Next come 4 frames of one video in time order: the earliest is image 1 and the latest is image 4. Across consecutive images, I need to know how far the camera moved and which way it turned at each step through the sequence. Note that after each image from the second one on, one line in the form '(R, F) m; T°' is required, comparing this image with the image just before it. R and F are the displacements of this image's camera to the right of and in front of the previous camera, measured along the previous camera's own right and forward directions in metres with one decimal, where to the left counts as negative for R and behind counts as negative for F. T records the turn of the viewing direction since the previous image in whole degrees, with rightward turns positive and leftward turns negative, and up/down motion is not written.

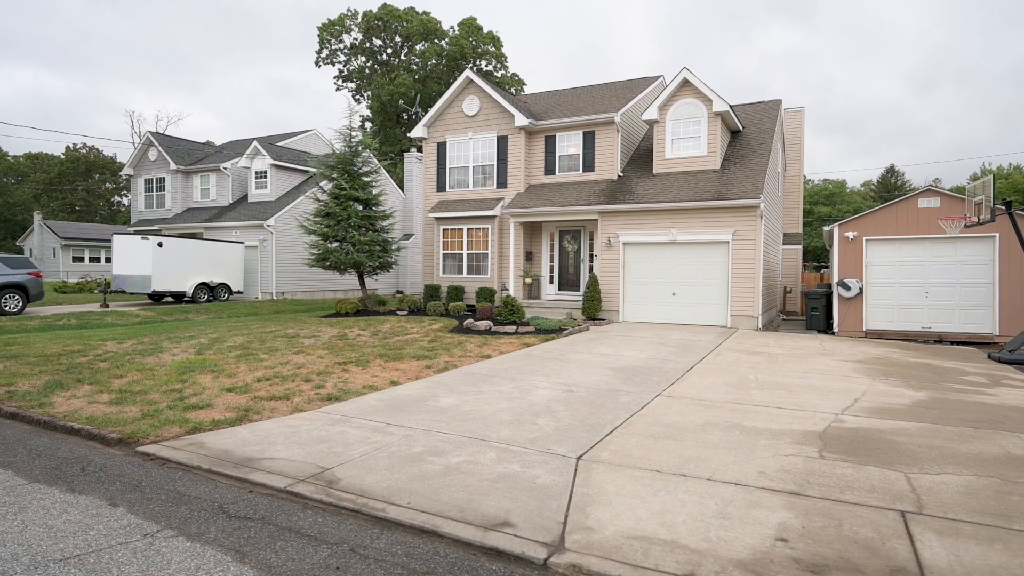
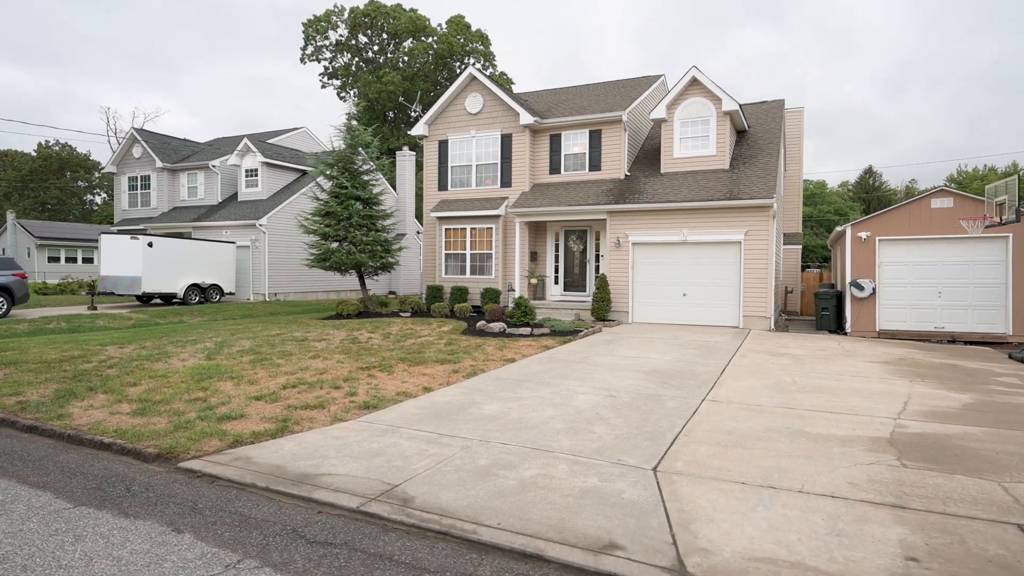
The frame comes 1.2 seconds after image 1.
(-0.7, +0.2) m; +2°
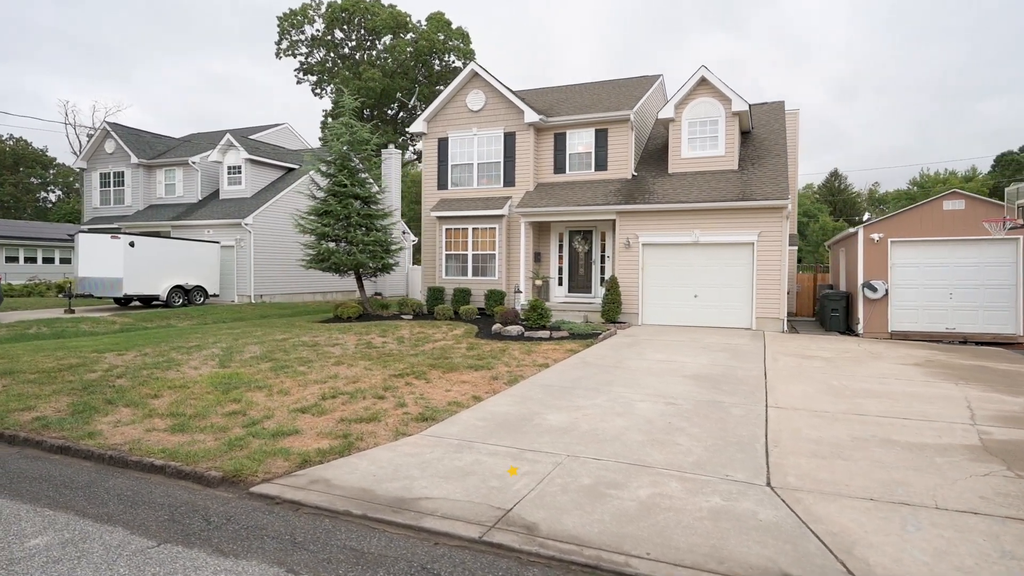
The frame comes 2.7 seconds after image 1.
(-1.0, +0.3) m; +3°
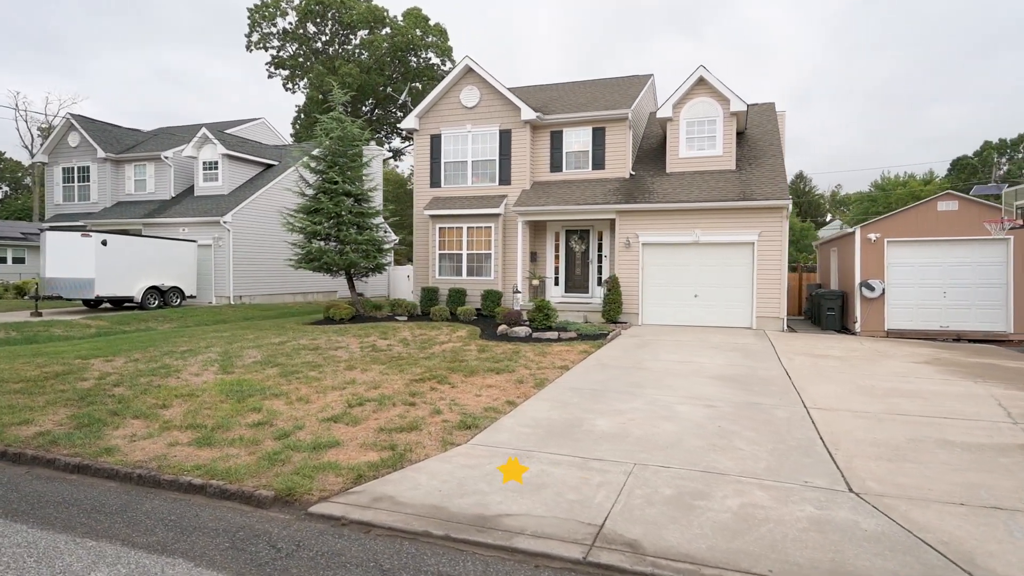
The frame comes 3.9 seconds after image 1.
(-0.8, +0.3) m; +3°
